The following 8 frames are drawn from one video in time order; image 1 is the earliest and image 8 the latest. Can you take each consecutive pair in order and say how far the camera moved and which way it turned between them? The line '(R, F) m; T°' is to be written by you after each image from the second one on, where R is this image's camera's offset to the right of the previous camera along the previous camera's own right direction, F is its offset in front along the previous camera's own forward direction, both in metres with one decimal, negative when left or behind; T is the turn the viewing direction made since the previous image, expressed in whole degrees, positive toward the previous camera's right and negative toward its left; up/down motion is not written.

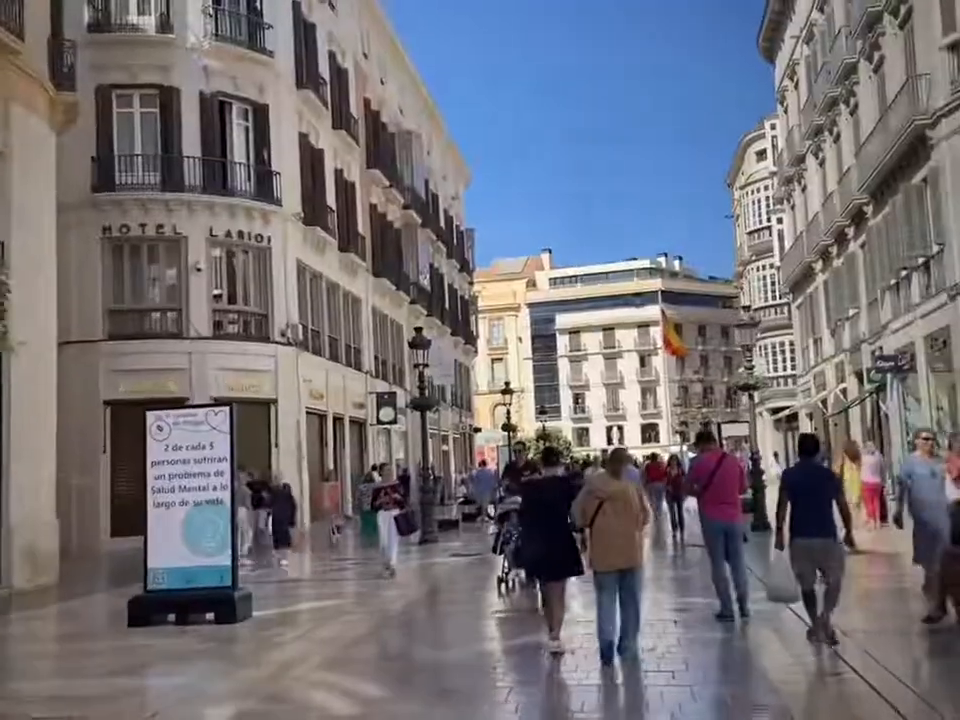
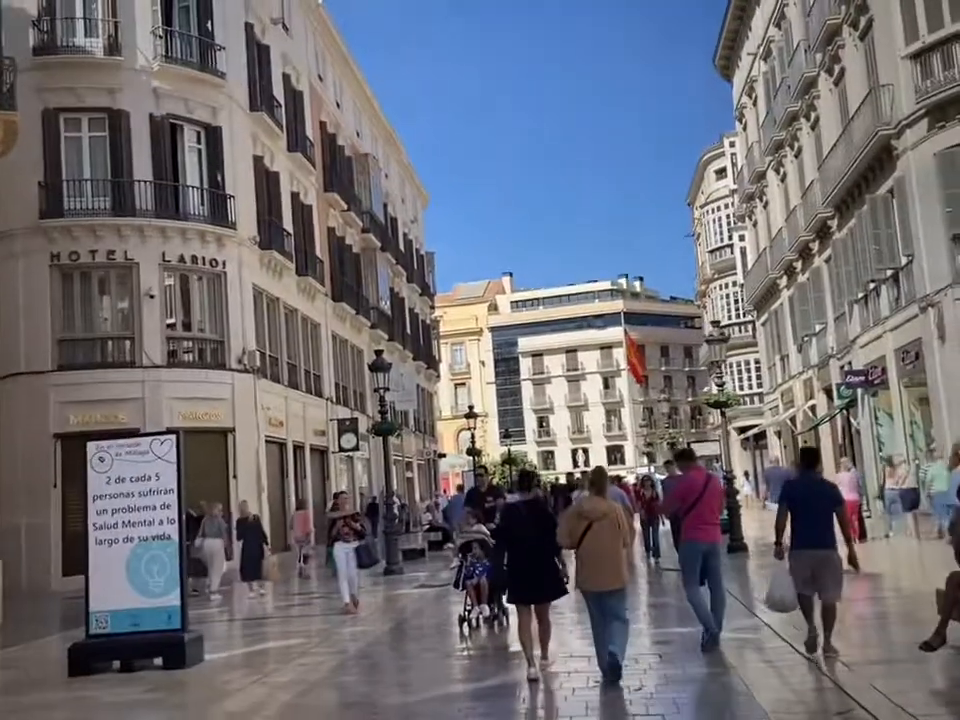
(-0.1, +0.7) m; +2°
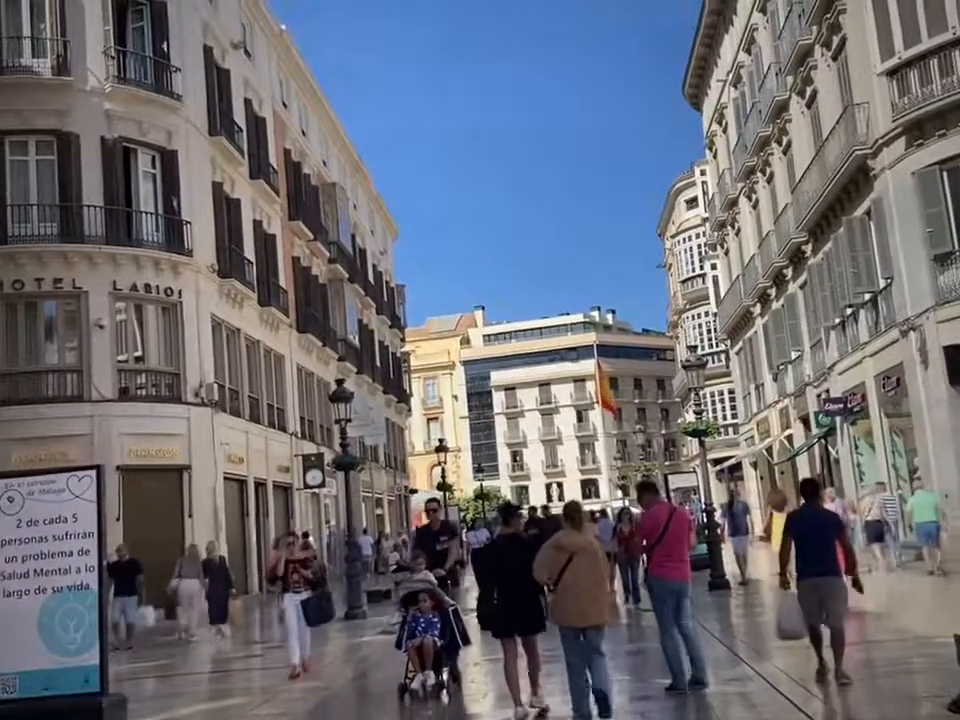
(+0.2, +1.0) m; +2°
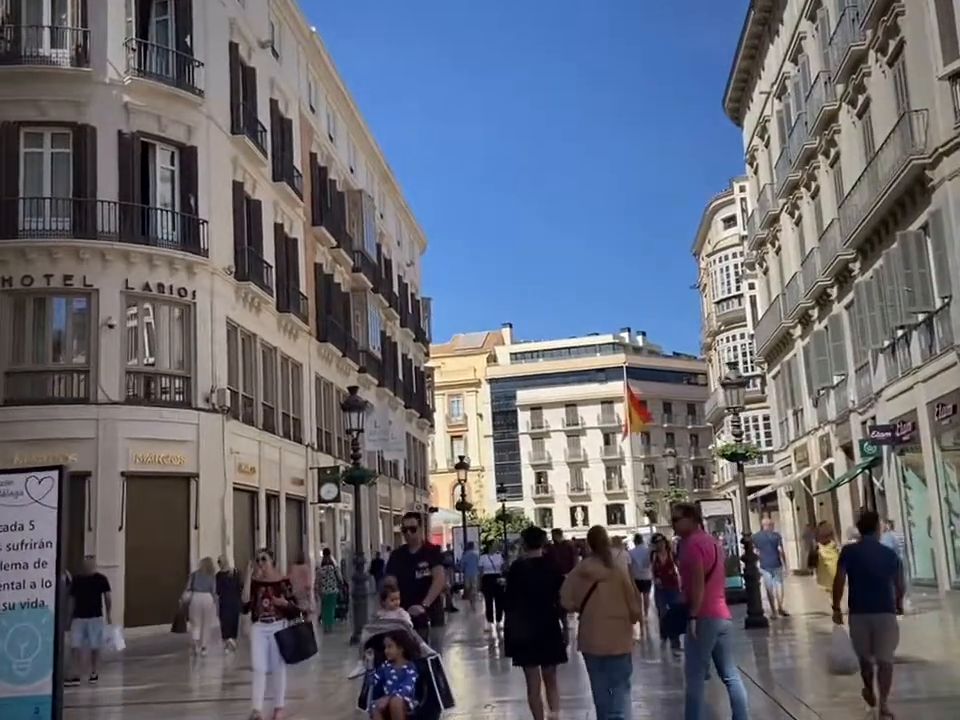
(+0.1, +1.3) m; -2°
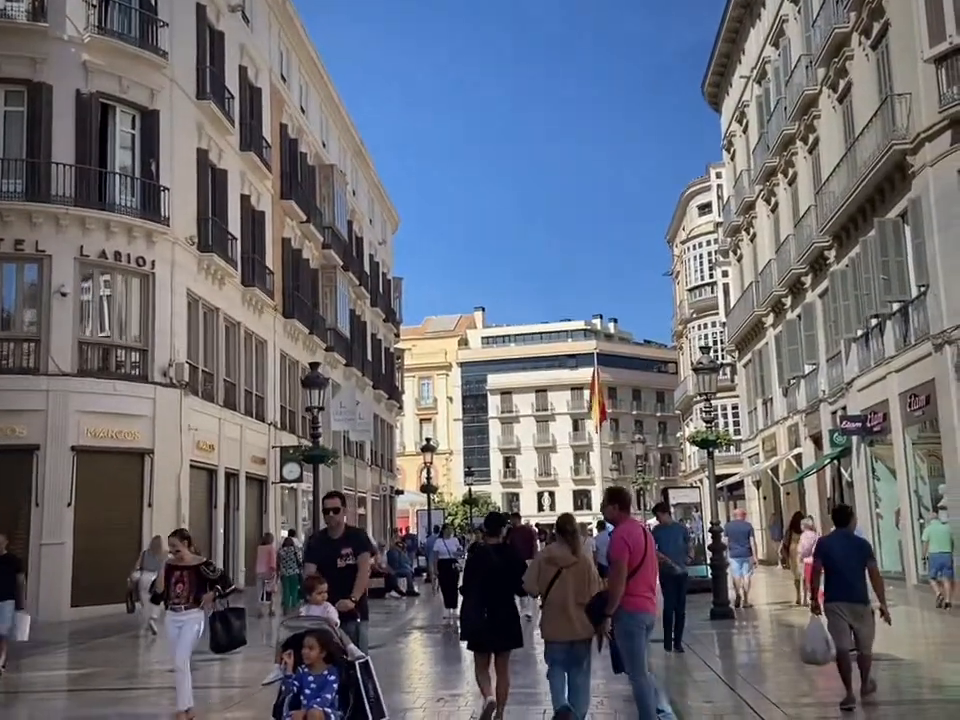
(+0.1, +0.6) m; +2°
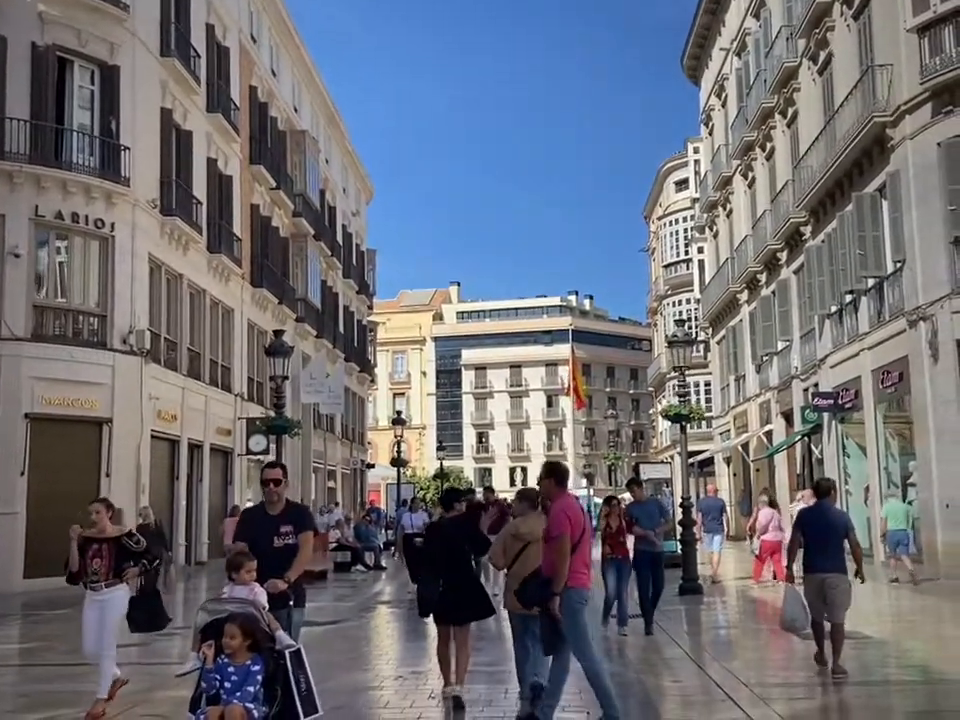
(+0.2, +0.5) m; +1°
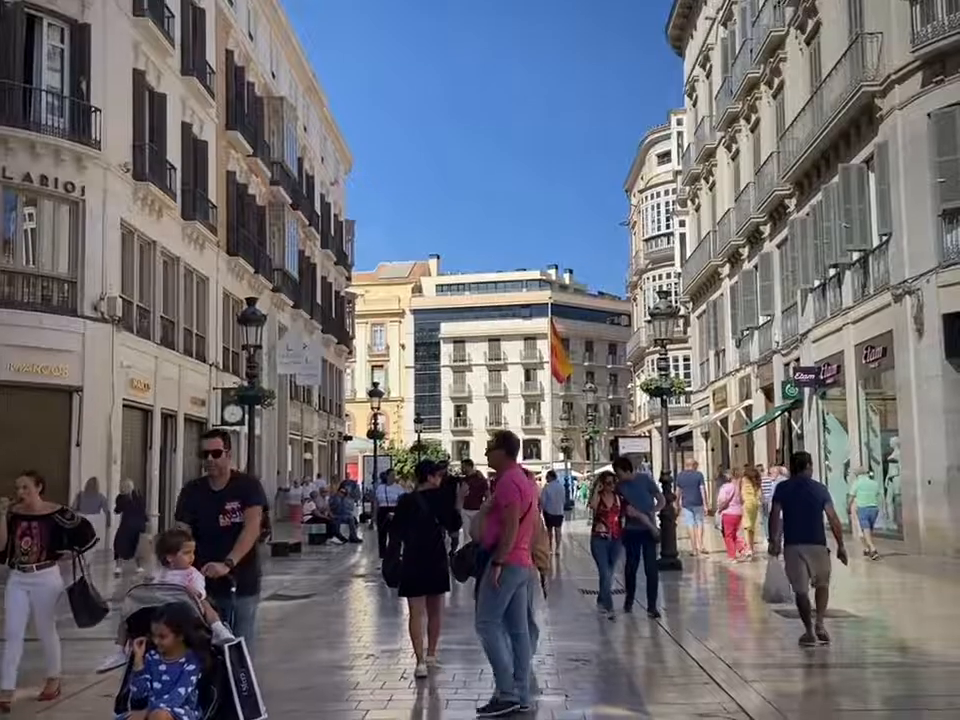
(0.0, +0.4) m; +1°
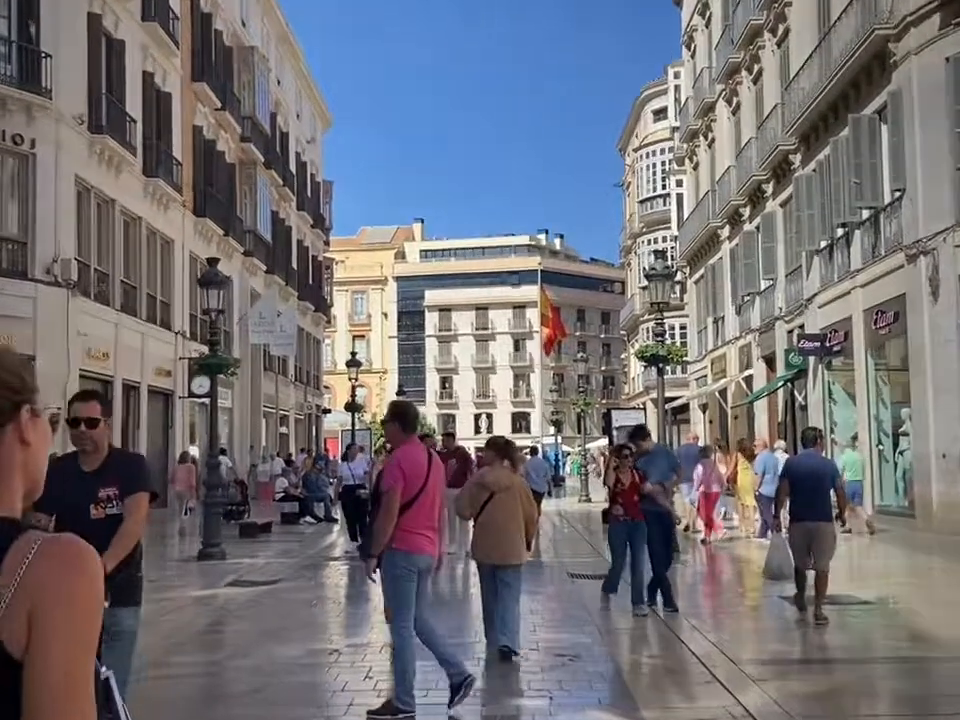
(+0.2, +2.0) m; 0°
